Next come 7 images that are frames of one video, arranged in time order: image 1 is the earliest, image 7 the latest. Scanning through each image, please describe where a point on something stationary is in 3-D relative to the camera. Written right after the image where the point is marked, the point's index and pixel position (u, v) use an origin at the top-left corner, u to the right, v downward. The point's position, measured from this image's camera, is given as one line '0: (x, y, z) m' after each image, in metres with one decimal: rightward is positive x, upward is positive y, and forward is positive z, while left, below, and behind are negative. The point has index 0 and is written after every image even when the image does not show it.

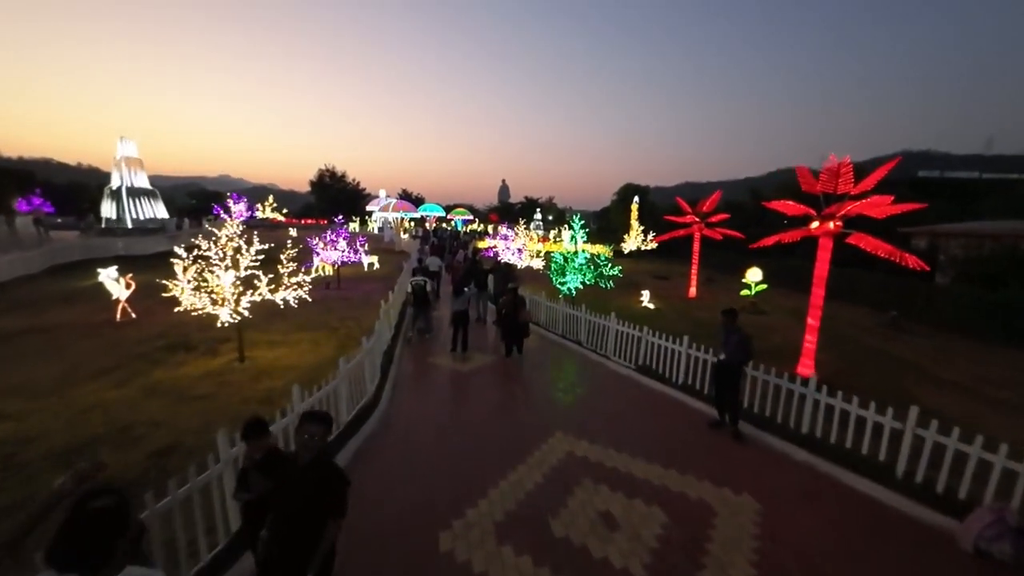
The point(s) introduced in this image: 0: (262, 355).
0: (-7.5, -2.1, +12.0) m
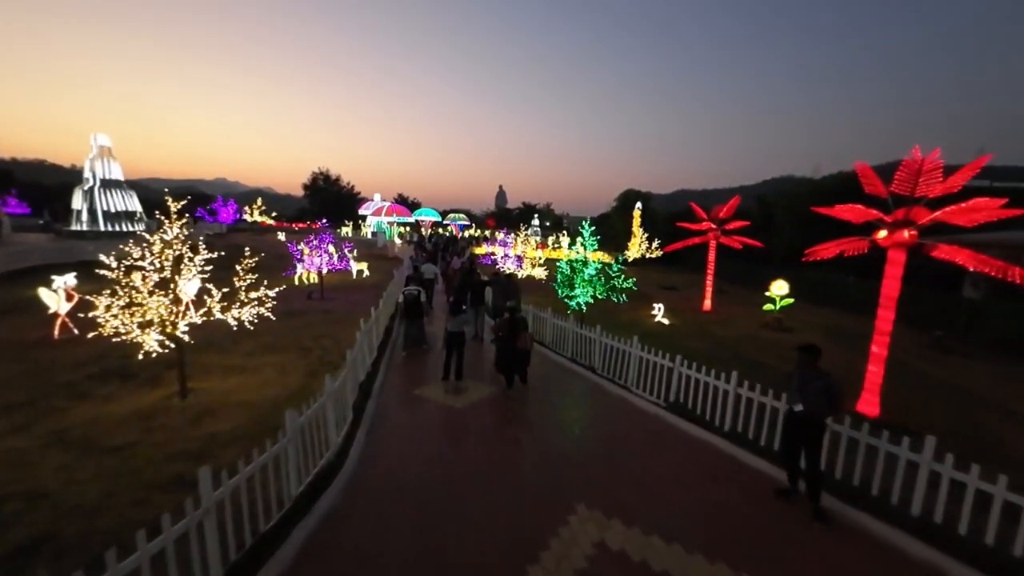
0: (-7.4, -2.5, +9.9) m
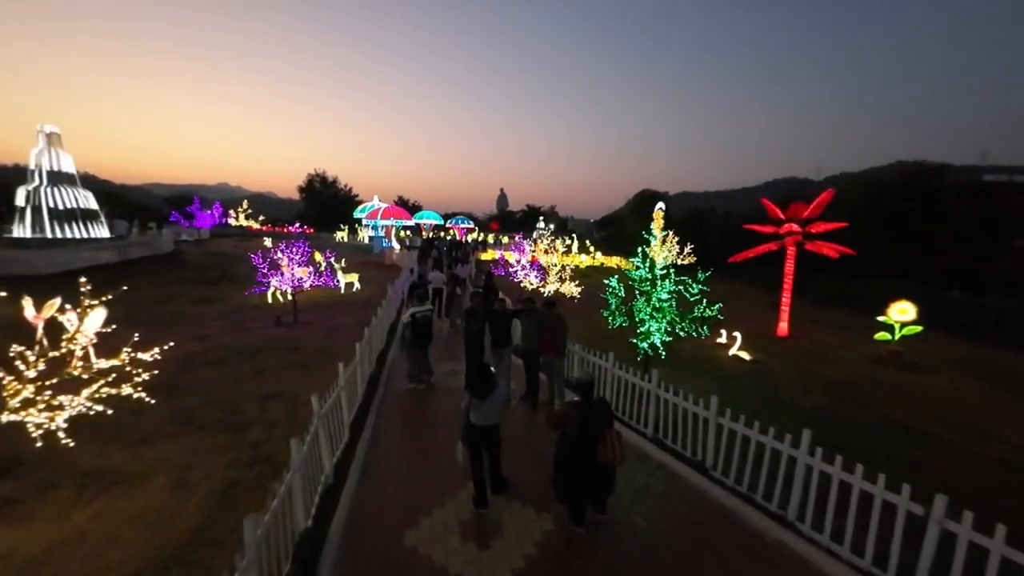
0: (-6.4, -3.3, +5.2) m
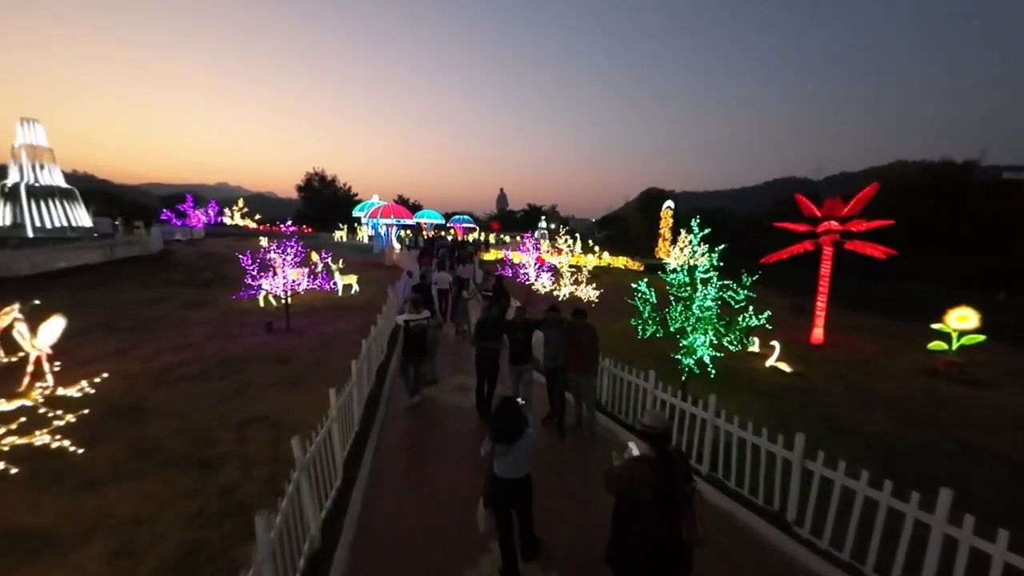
0: (-5.9, -3.5, +3.8) m
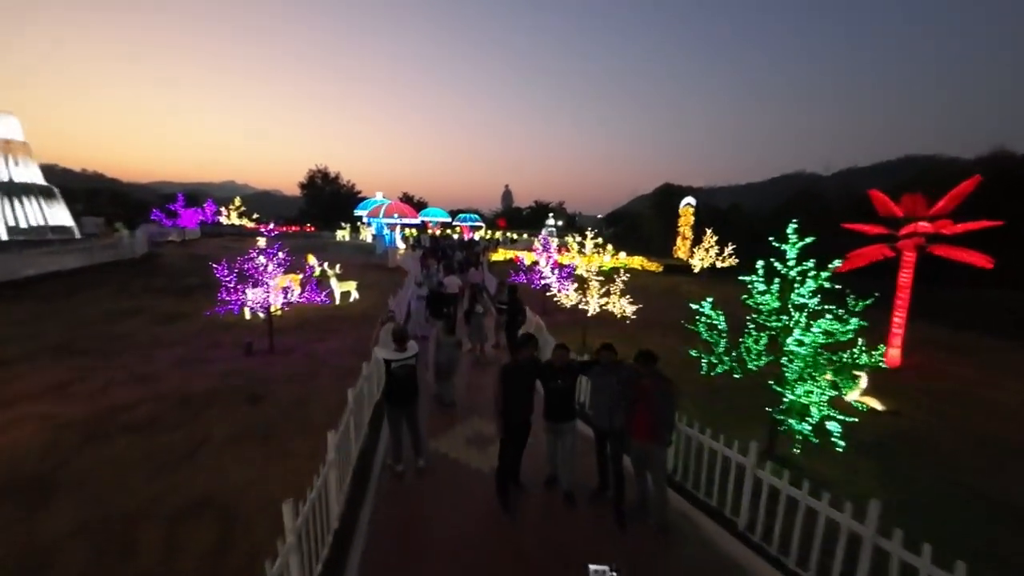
0: (-5.4, -4.0, +1.6) m
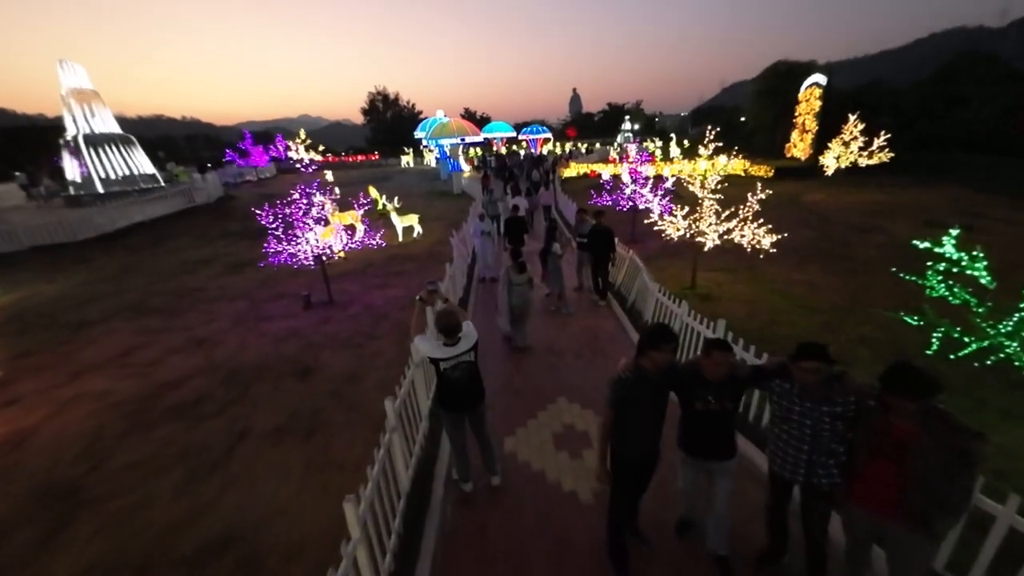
0: (-4.8, -4.7, +0.7) m
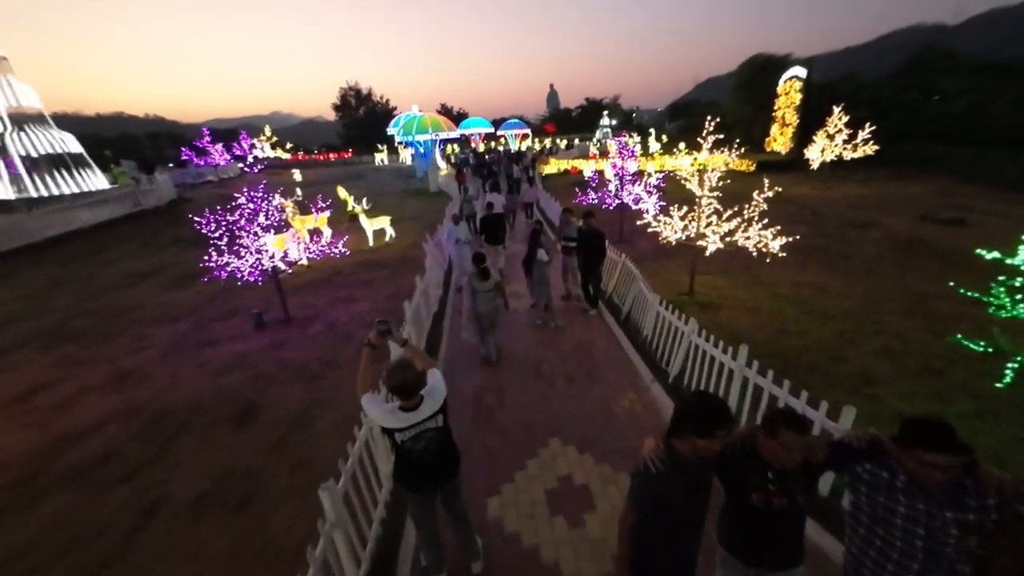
0: (-4.7, -5.2, -0.7) m
